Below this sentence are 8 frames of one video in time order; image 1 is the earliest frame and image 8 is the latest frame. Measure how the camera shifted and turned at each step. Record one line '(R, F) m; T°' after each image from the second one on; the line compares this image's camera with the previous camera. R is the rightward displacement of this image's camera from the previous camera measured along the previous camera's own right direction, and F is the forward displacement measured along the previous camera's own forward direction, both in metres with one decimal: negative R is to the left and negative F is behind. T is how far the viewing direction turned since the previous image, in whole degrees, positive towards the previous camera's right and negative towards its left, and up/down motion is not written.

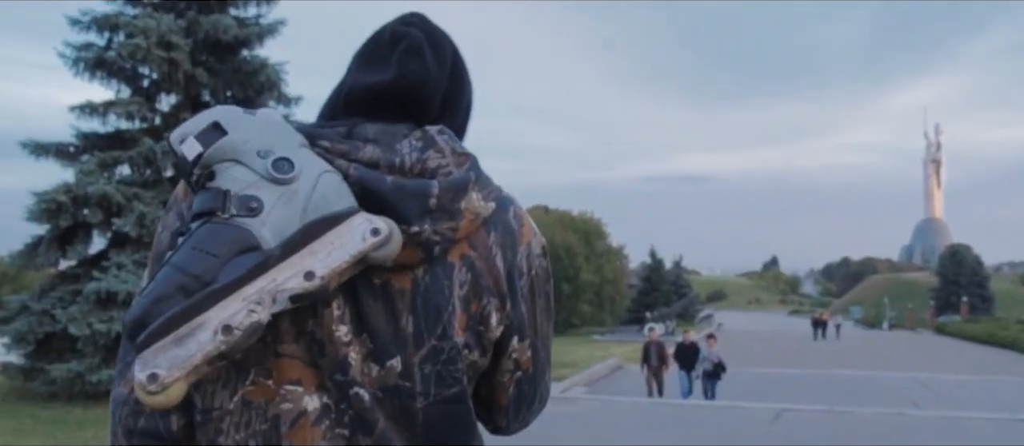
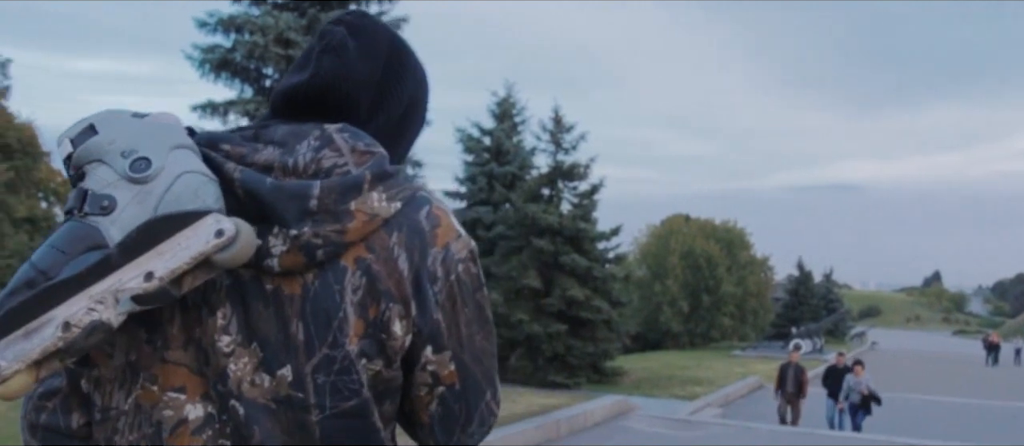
(+0.3, +0.8) m; -10°
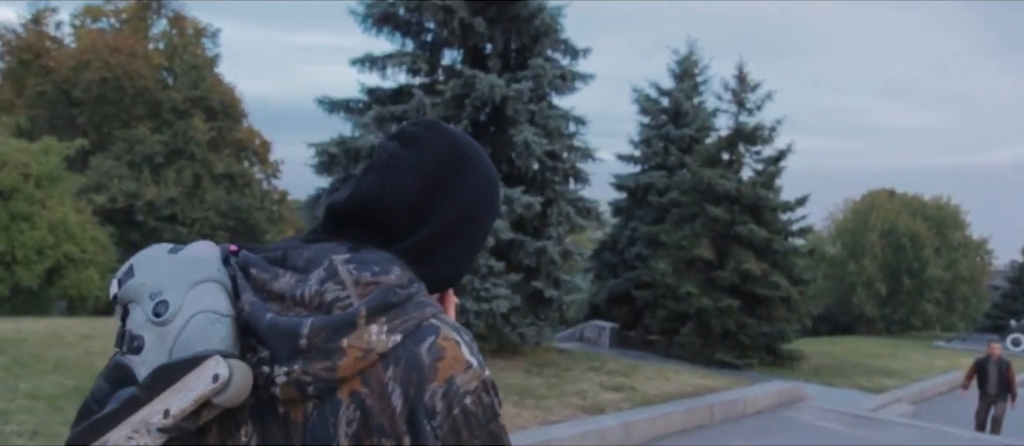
(+0.3, +0.8) m; -13°
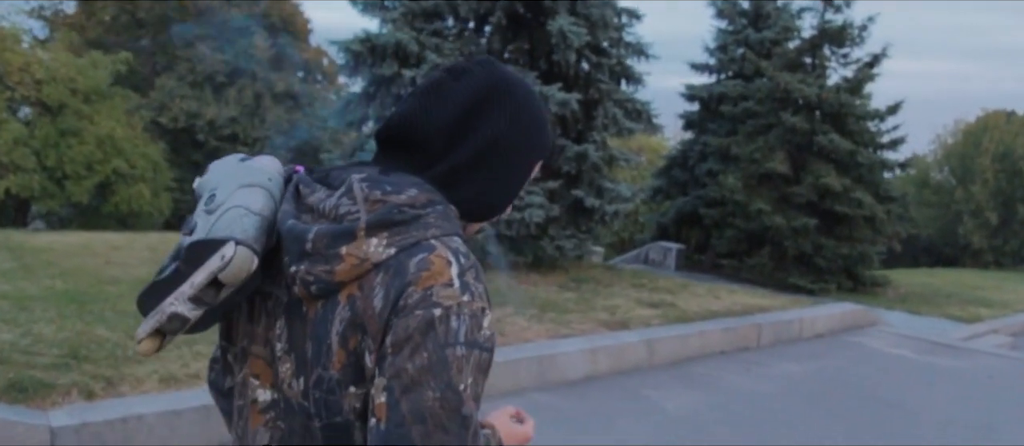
(+0.7, +1.0) m; -7°
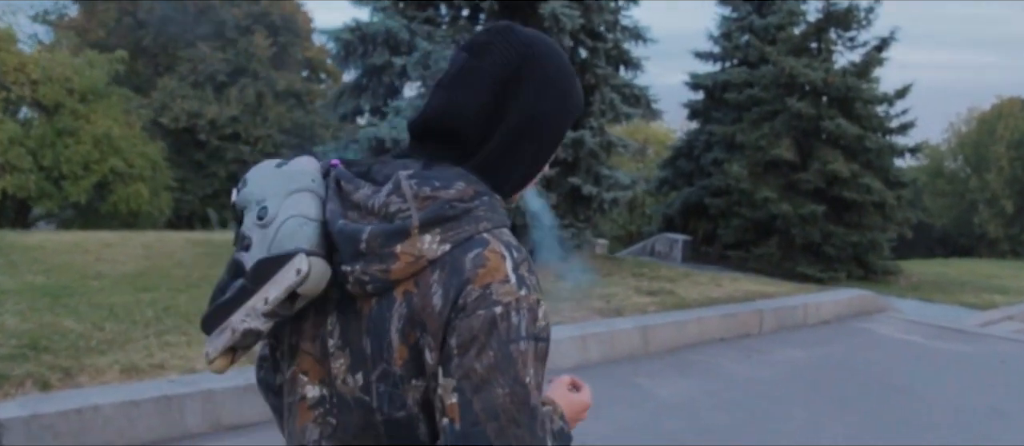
(+0.2, +0.2) m; -1°
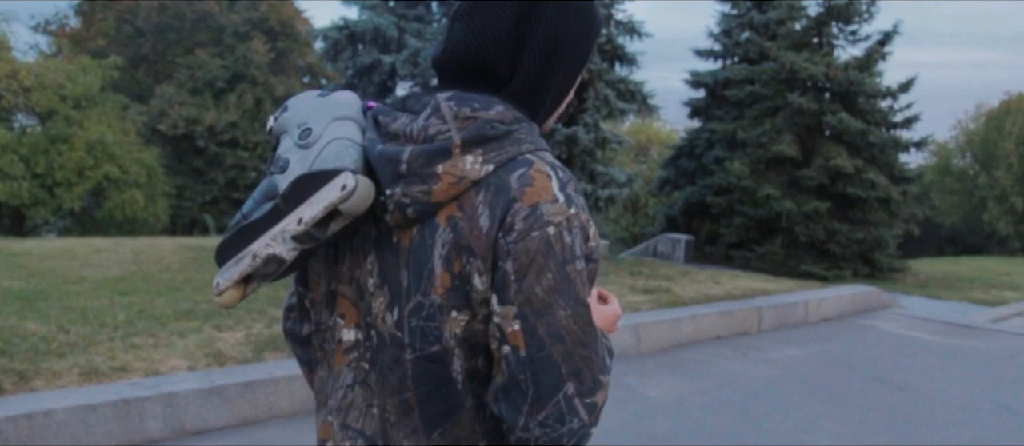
(+0.2, +0.2) m; -1°
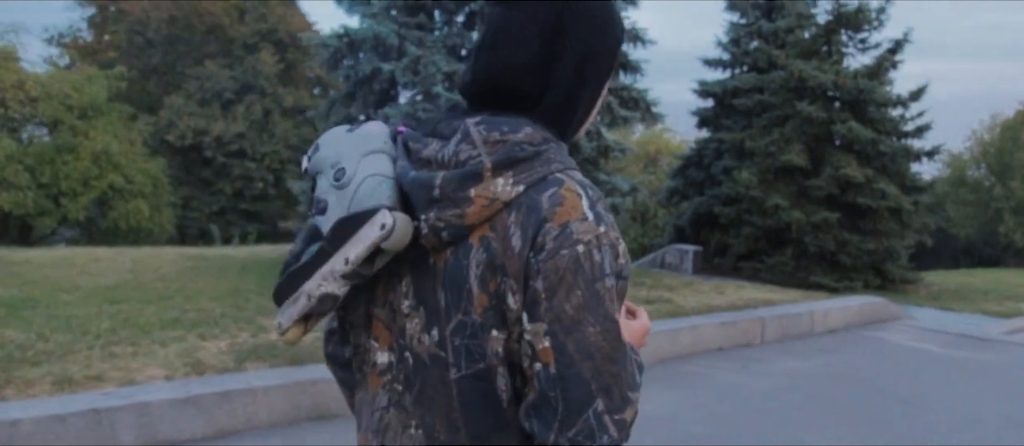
(+0.1, +0.1) m; -1°
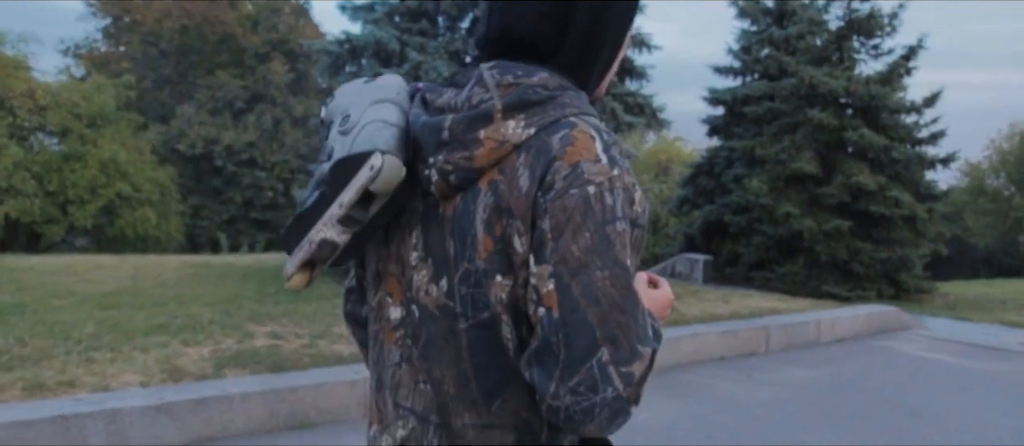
(+0.2, +0.1) m; -1°
